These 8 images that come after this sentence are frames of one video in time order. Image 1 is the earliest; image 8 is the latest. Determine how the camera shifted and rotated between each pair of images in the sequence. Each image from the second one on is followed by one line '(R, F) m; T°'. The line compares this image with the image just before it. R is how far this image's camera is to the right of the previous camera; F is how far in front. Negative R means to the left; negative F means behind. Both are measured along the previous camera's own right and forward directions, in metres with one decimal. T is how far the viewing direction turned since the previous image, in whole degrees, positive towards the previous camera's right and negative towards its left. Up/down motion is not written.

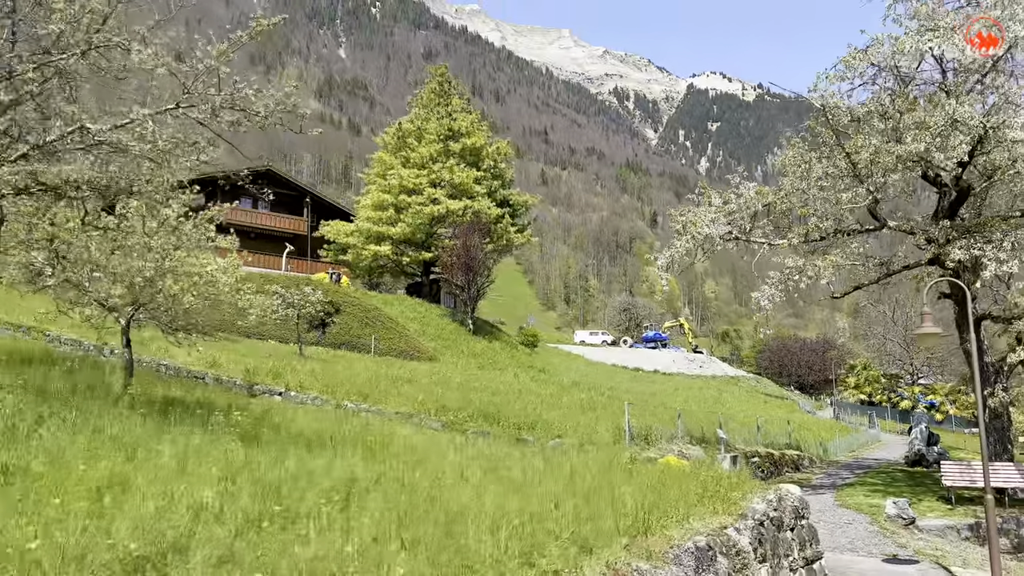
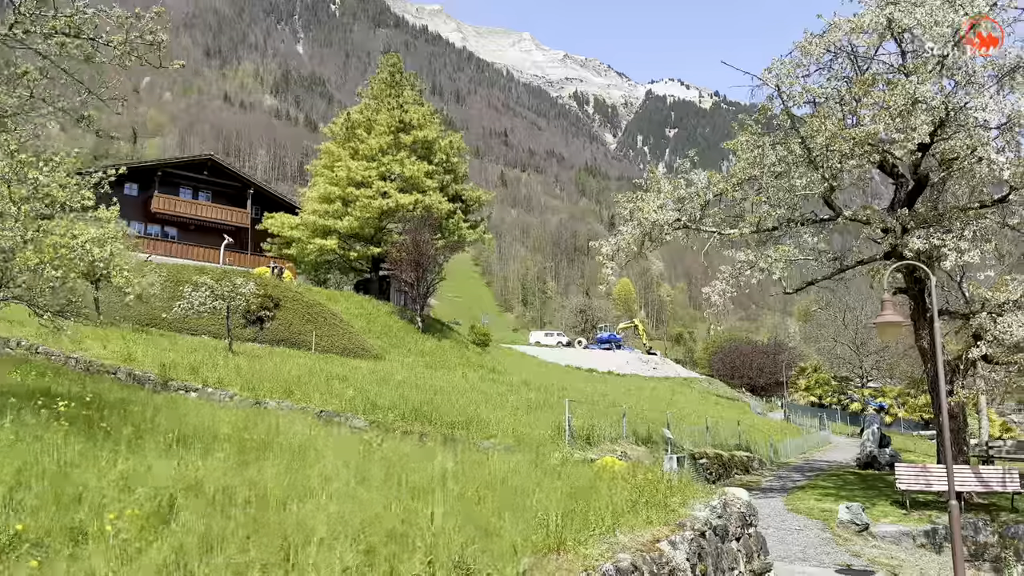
(+0.4, +1.1) m; +3°
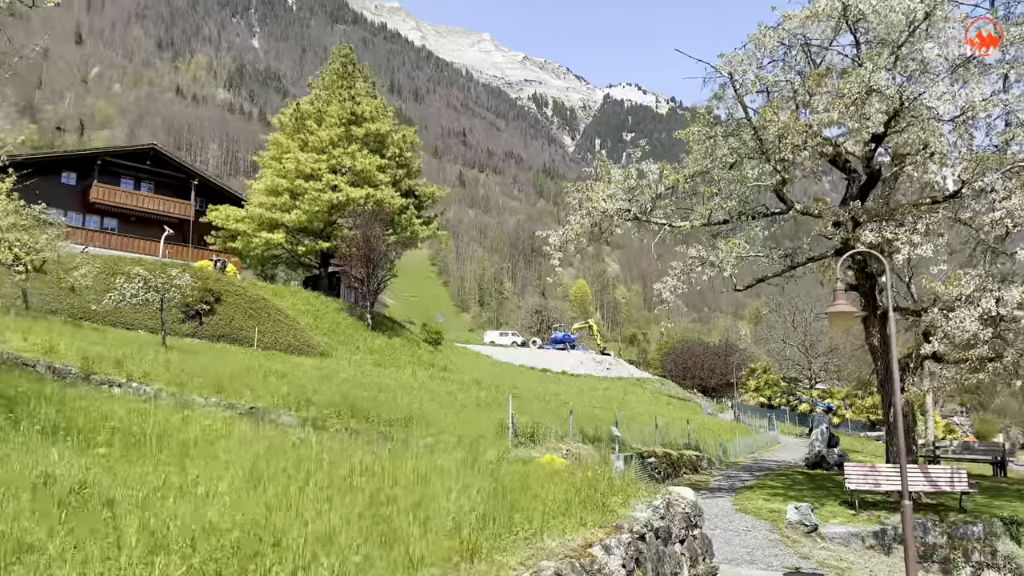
(+0.2, +0.6) m; +3°
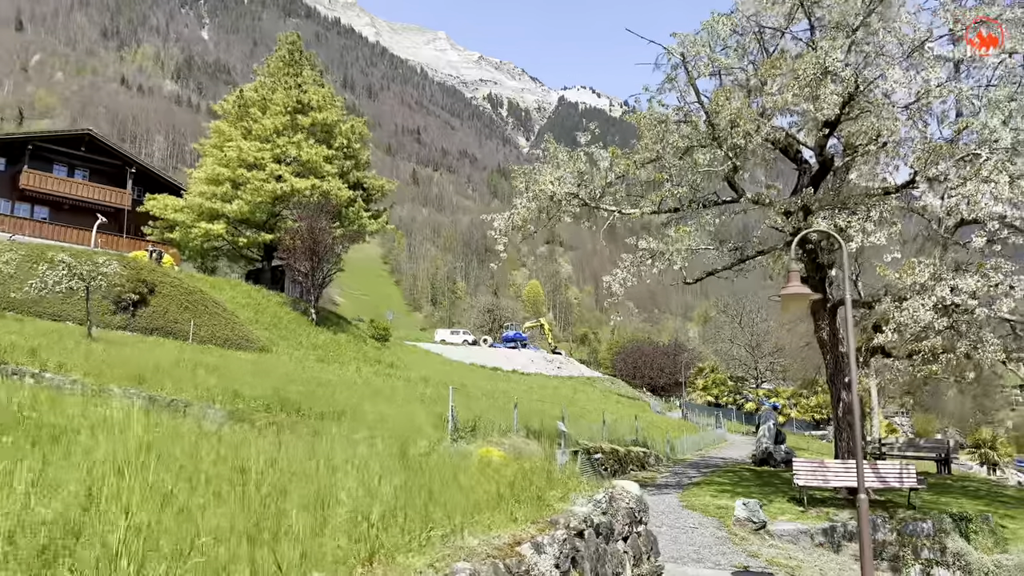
(+0.2, +0.7) m; +3°
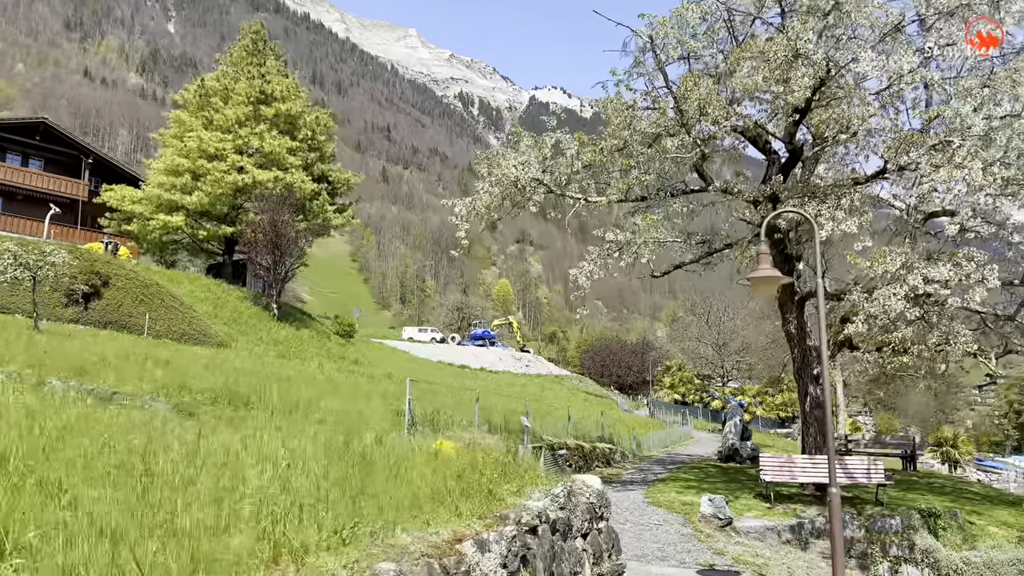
(+0.1, +0.5) m; +2°
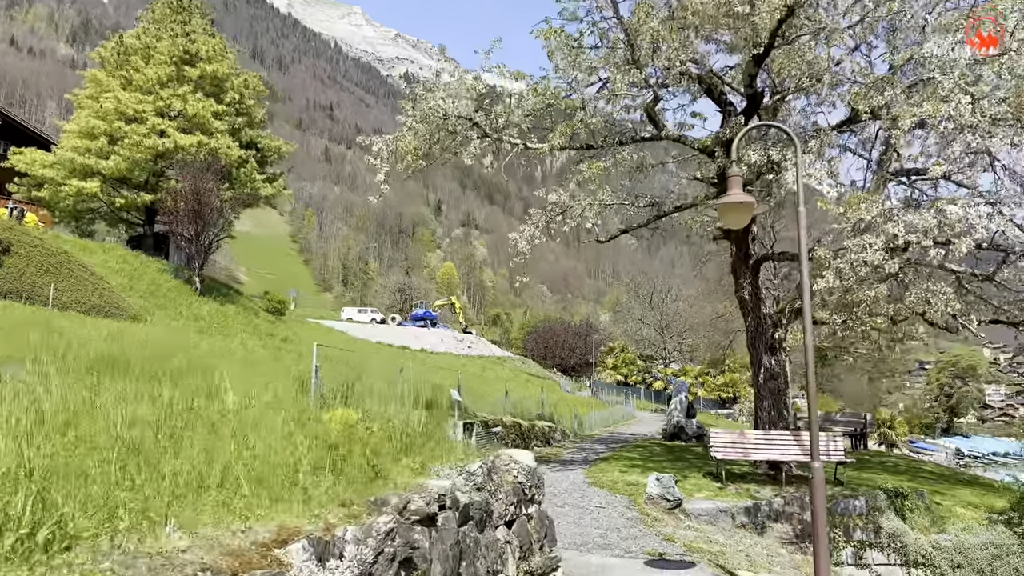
(+0.2, +1.5) m; +4°
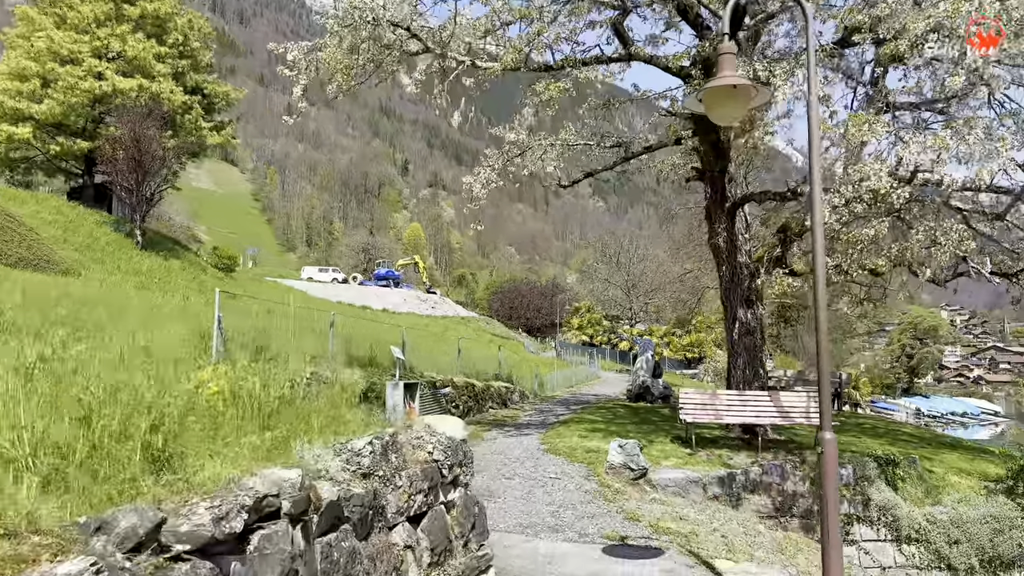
(+0.3, +1.5) m; +2°
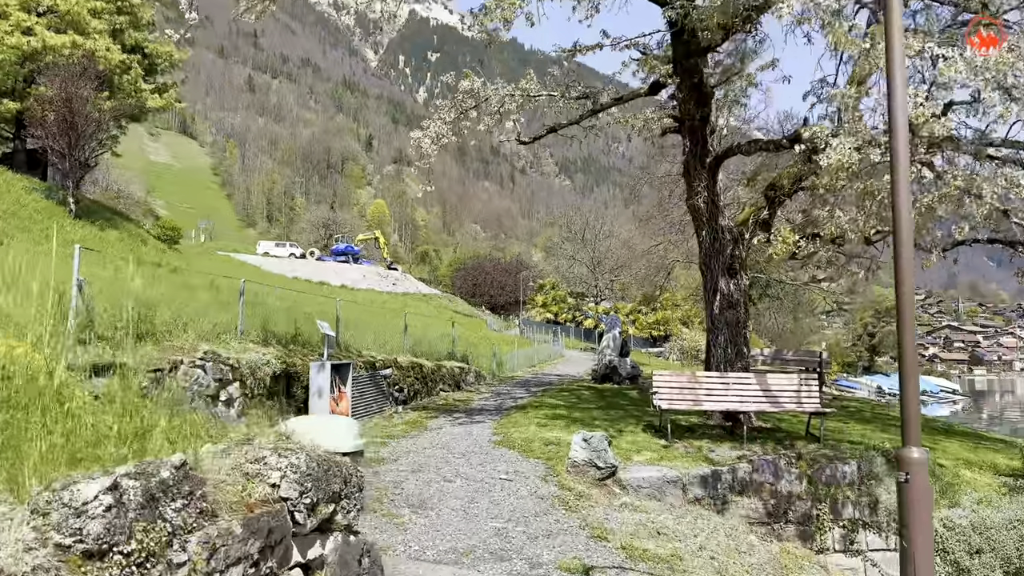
(+0.2, +1.6) m; +2°
